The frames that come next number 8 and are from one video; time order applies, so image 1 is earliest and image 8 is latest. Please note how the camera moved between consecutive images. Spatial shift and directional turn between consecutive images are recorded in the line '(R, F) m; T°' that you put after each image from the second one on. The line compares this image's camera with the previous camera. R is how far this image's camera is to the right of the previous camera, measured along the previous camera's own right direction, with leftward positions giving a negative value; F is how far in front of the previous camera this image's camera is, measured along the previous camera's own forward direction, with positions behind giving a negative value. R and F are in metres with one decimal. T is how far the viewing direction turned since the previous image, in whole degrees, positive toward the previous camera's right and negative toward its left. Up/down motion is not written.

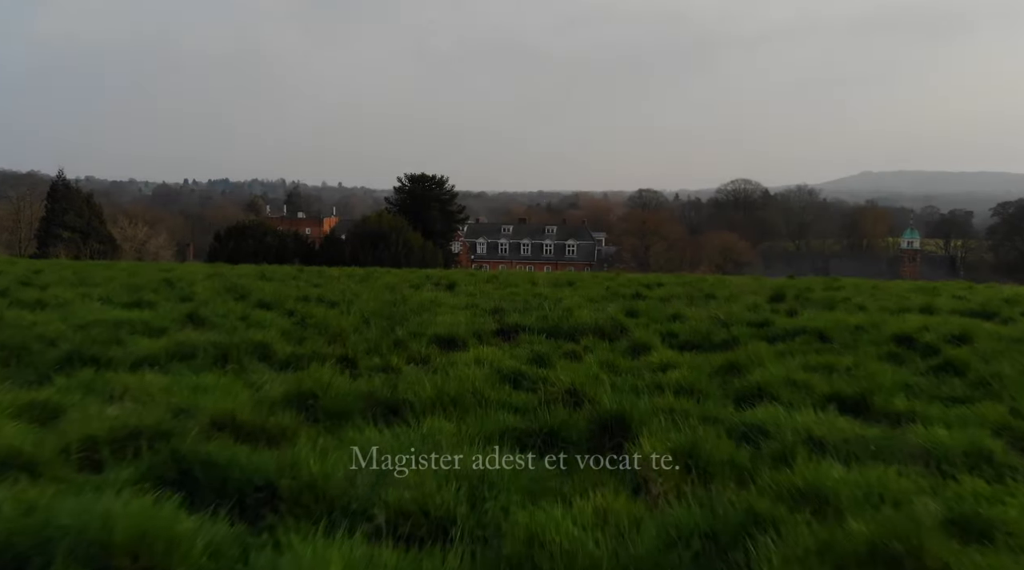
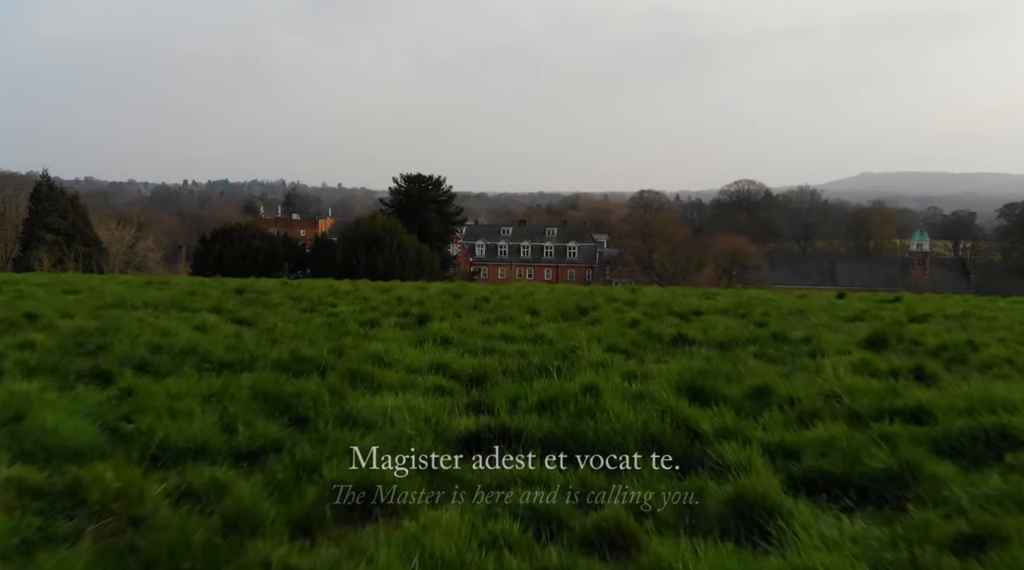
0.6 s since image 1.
(+0.1, +4.0) m; 0°
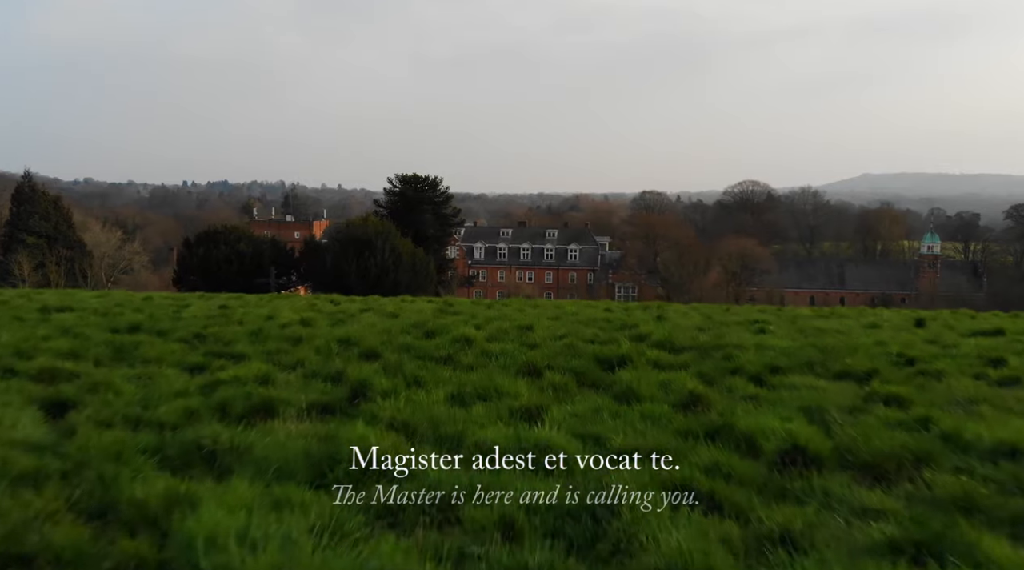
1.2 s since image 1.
(+0.1, +4.2) m; 0°
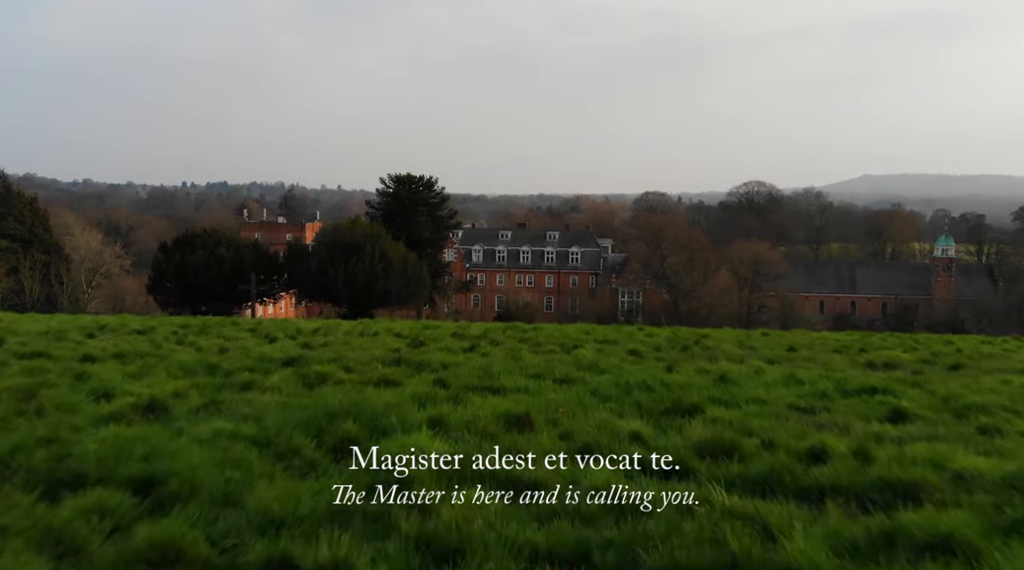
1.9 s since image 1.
(+0.1, +5.3) m; 0°
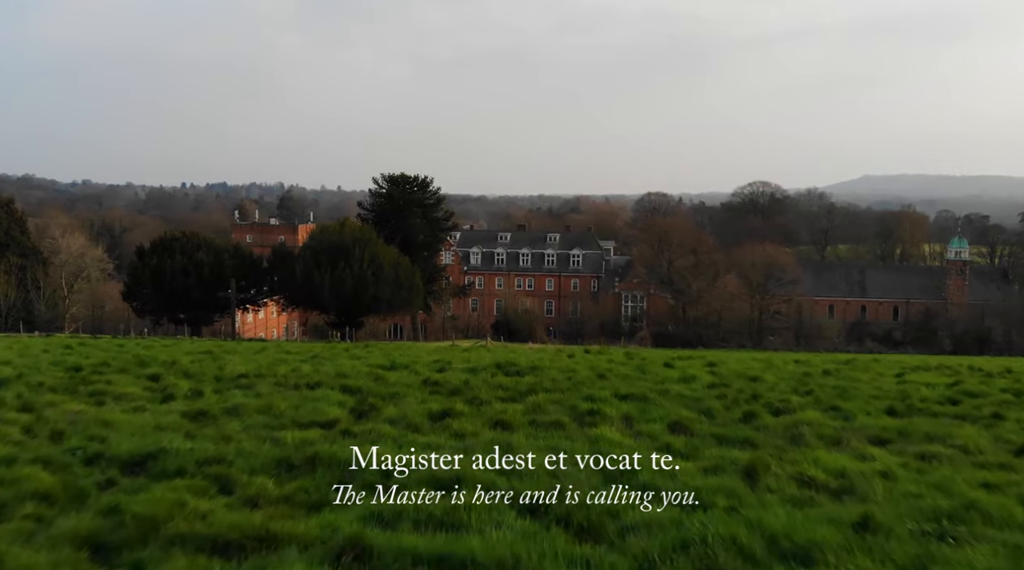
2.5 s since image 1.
(+0.1, +4.6) m; 0°
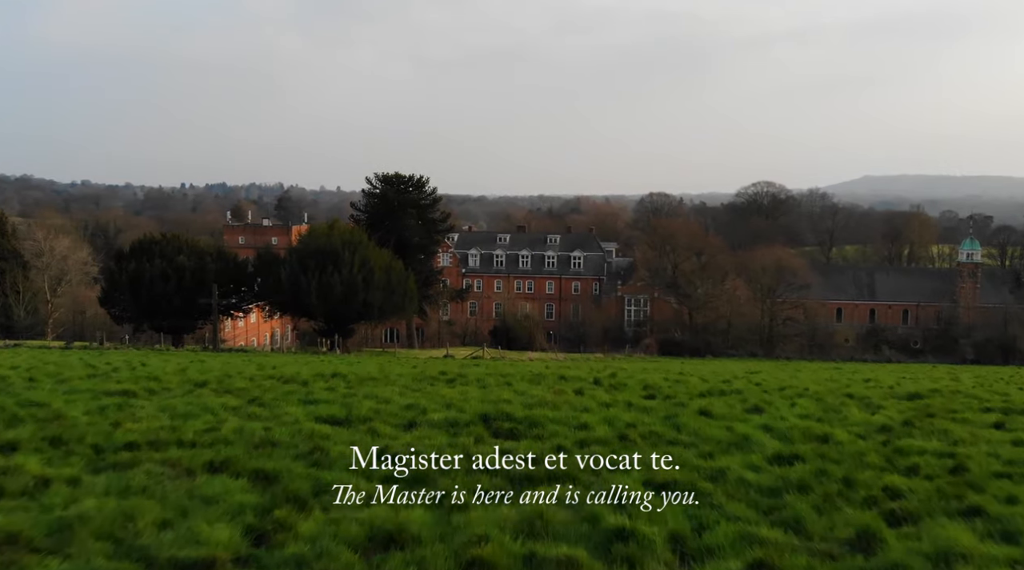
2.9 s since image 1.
(+0.1, +3.8) m; 0°
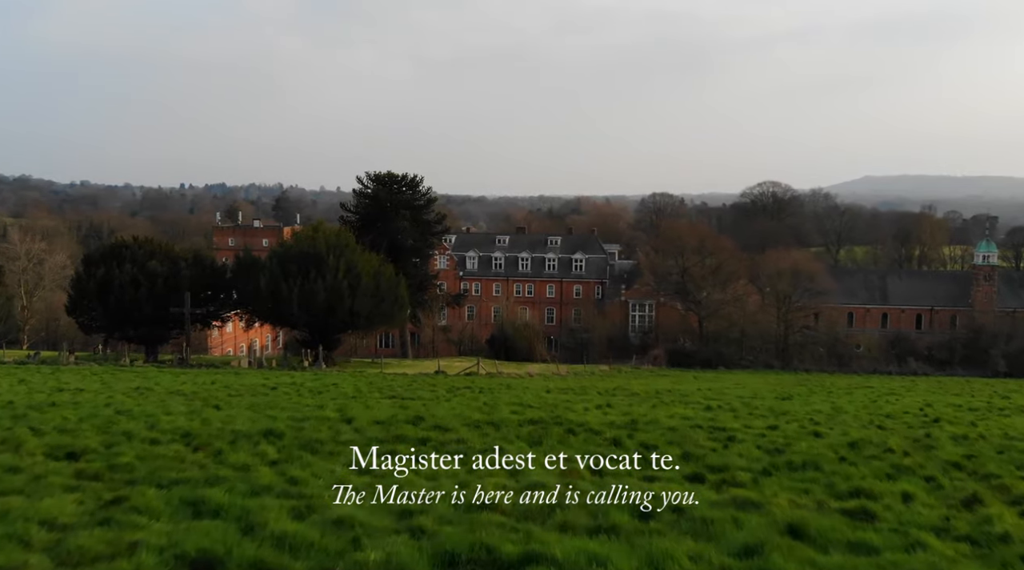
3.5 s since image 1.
(+0.1, +4.8) m; 0°
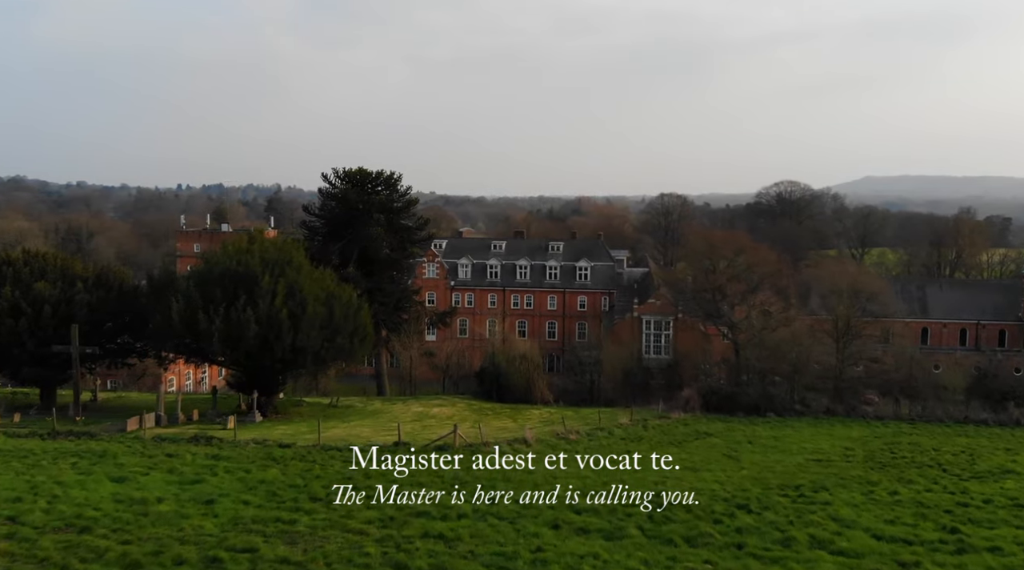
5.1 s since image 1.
(+0.3, +14.0) m; 0°
